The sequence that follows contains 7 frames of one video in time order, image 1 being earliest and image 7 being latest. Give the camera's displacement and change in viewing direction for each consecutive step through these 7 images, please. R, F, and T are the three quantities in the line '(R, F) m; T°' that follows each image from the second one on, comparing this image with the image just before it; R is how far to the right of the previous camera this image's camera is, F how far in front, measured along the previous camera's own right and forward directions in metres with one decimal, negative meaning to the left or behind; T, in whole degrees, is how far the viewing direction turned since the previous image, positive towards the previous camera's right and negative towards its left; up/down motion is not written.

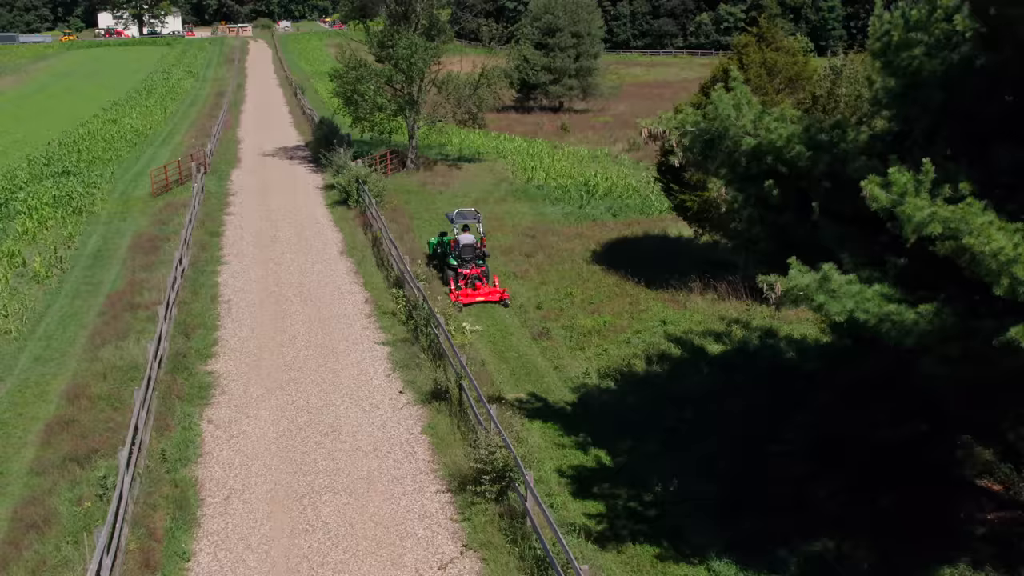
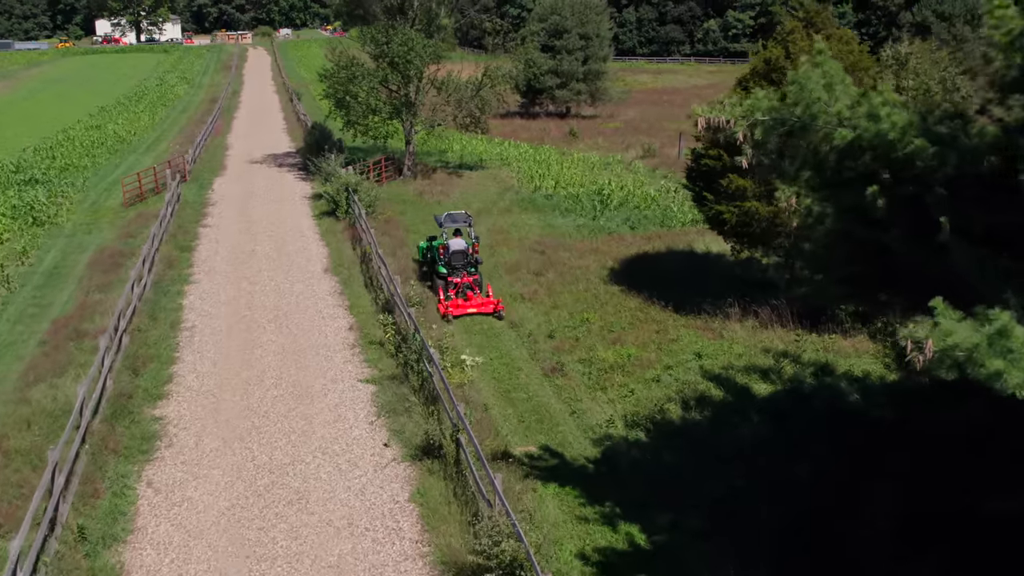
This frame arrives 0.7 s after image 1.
(-0.1, +2.9) m; 0°
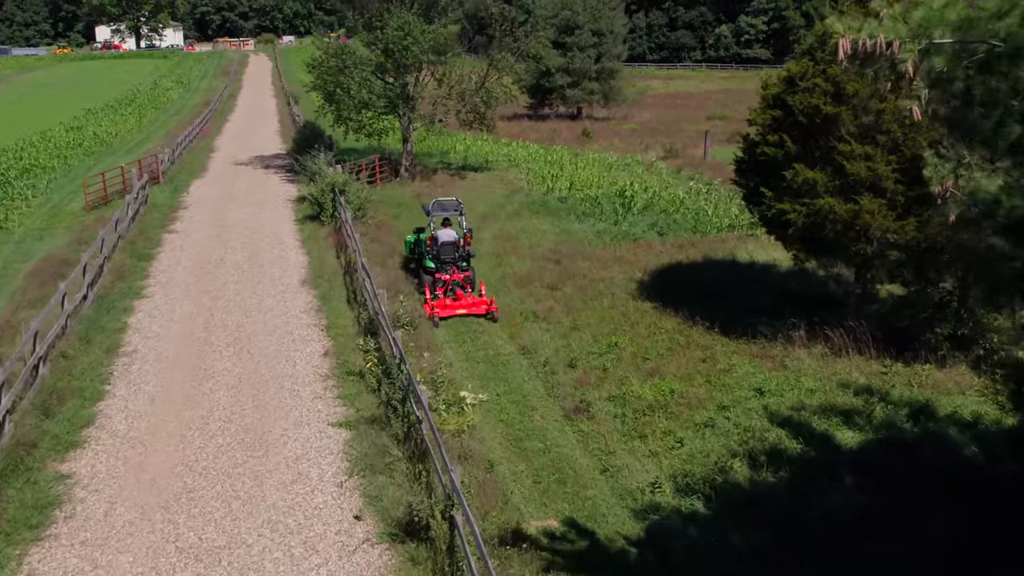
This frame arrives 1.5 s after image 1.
(-0.1, +3.4) m; 0°
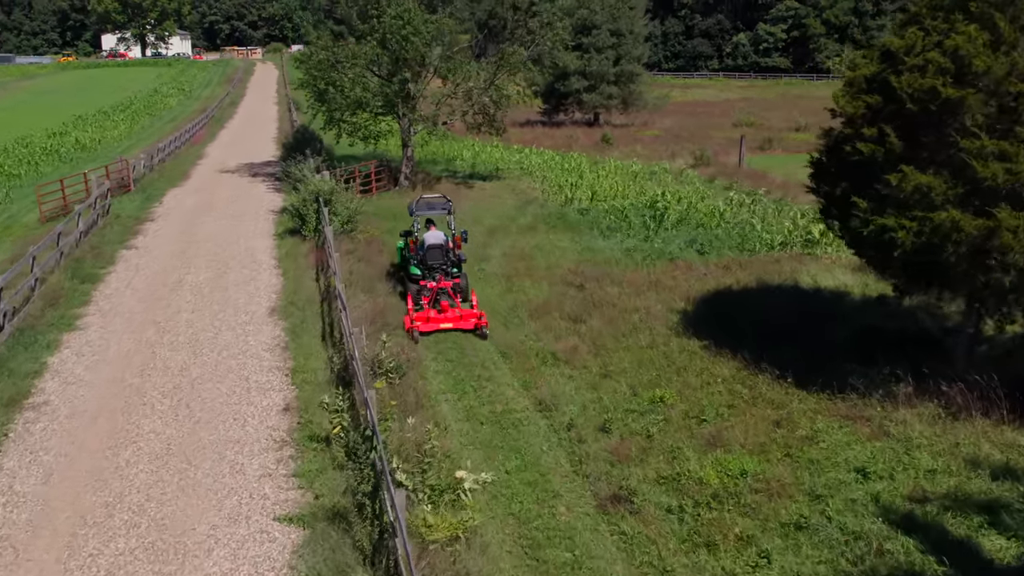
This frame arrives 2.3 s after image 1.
(0.0, +3.3) m; -1°
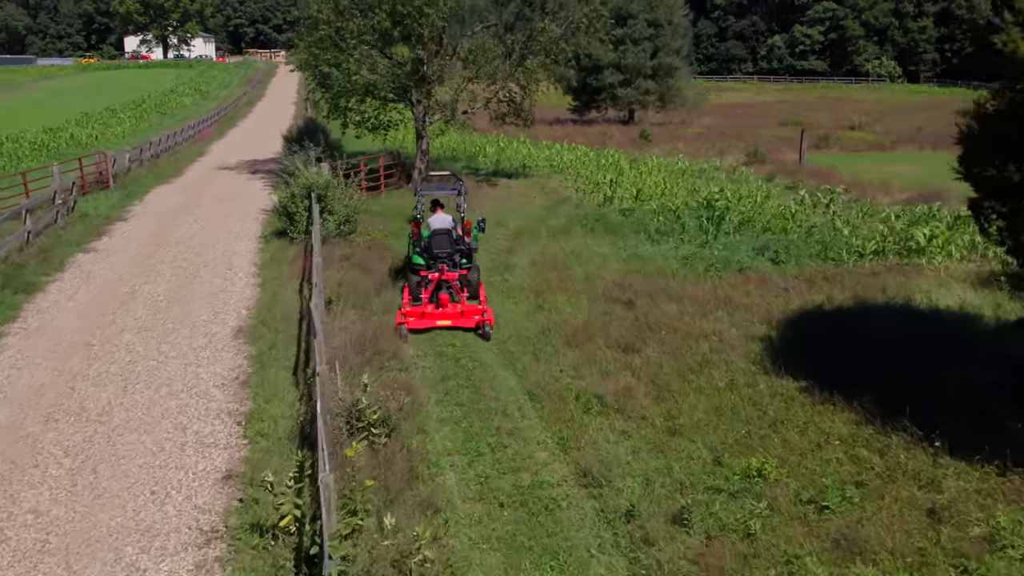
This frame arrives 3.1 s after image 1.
(-0.1, +3.4) m; -1°
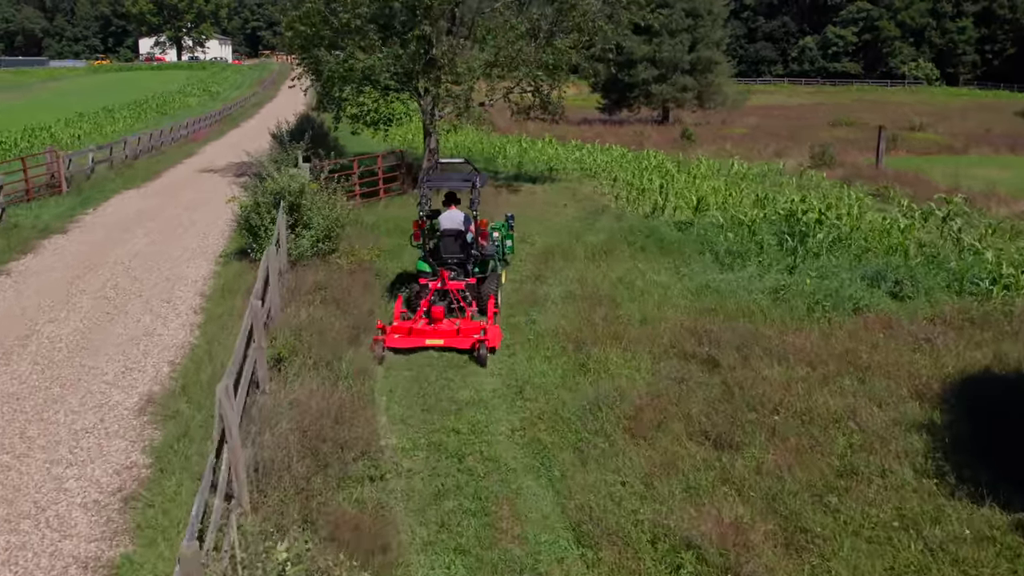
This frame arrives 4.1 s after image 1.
(-0.1, +3.8) m; -1°
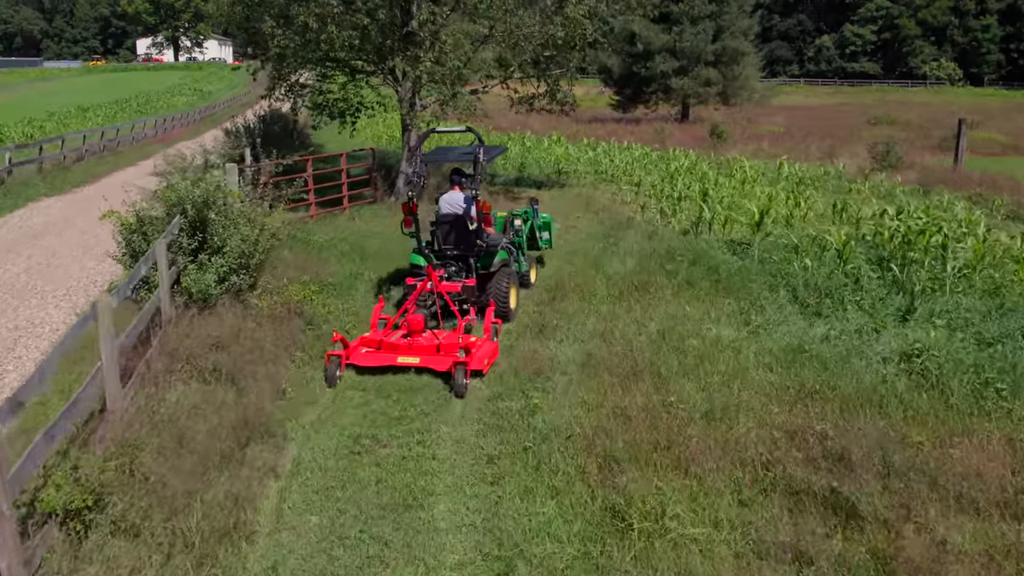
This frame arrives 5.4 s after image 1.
(+0.1, +3.8) m; 0°
